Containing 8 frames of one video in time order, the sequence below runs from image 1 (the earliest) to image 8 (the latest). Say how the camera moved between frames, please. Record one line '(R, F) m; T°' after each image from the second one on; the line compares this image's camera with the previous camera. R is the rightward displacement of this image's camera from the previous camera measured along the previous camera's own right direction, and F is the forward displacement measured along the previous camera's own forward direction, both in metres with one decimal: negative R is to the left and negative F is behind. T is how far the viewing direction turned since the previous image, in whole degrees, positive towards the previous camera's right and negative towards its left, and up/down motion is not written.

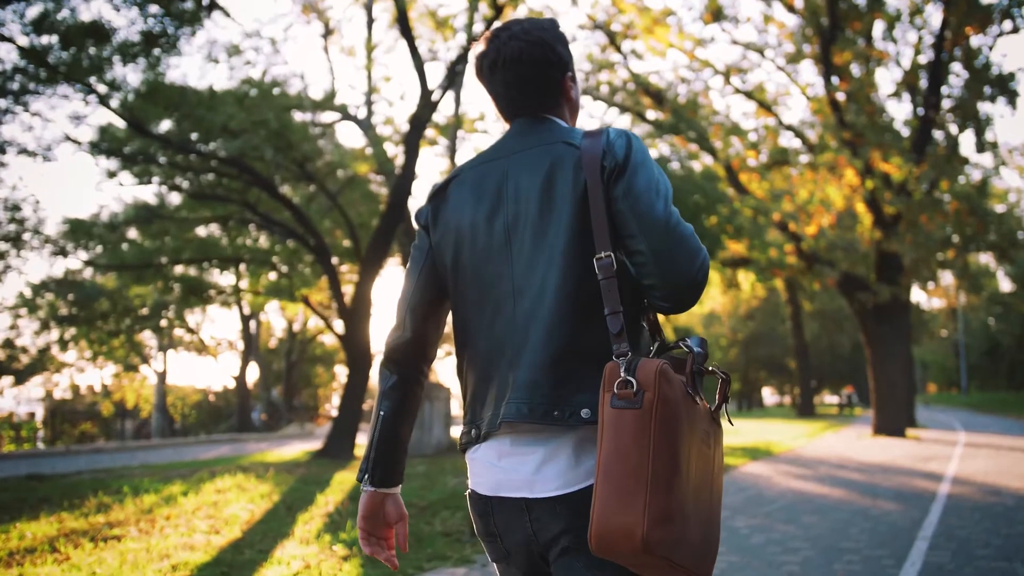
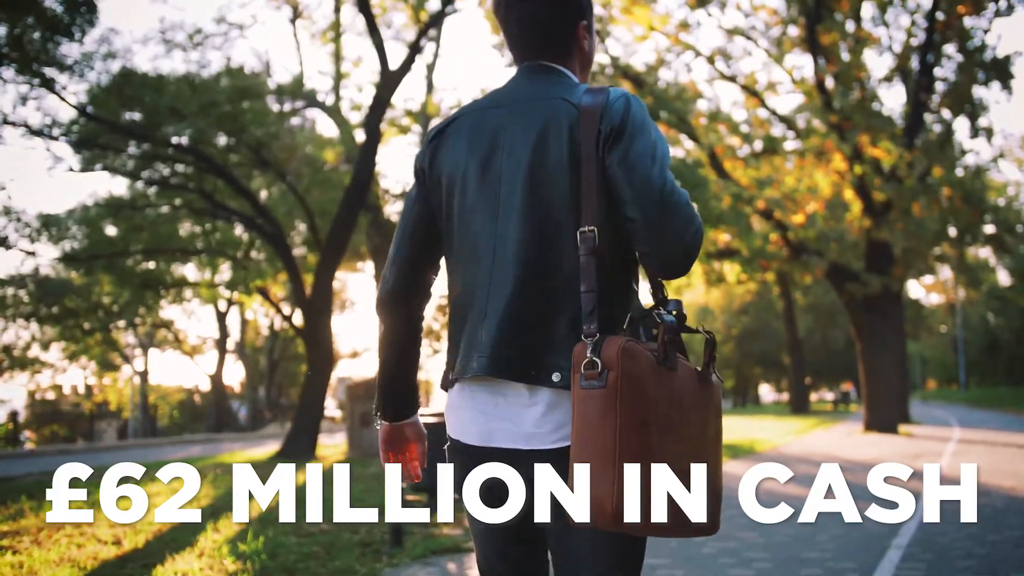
(+0.5, +0.8) m; 0°
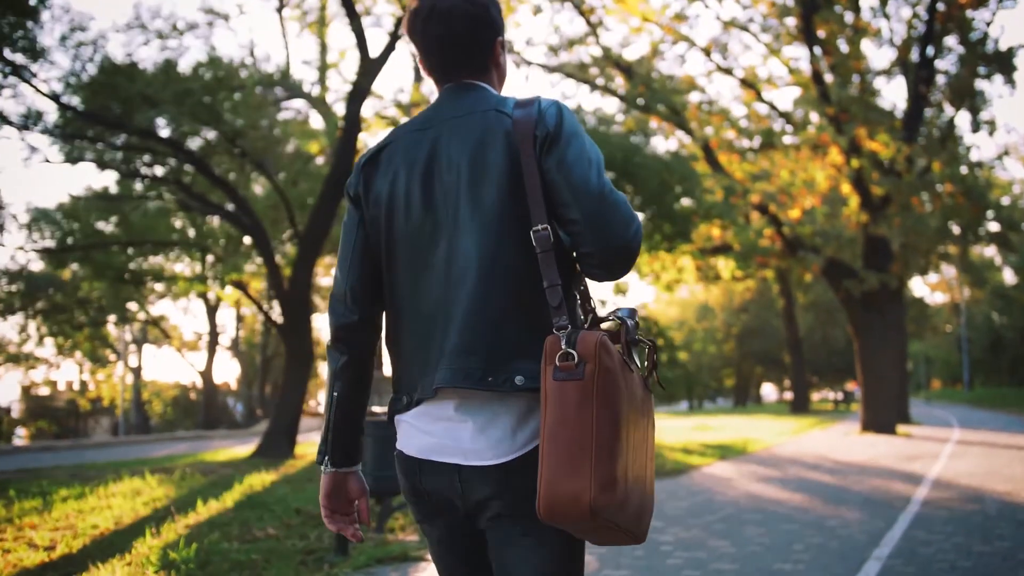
(+0.3, +0.4) m; 0°
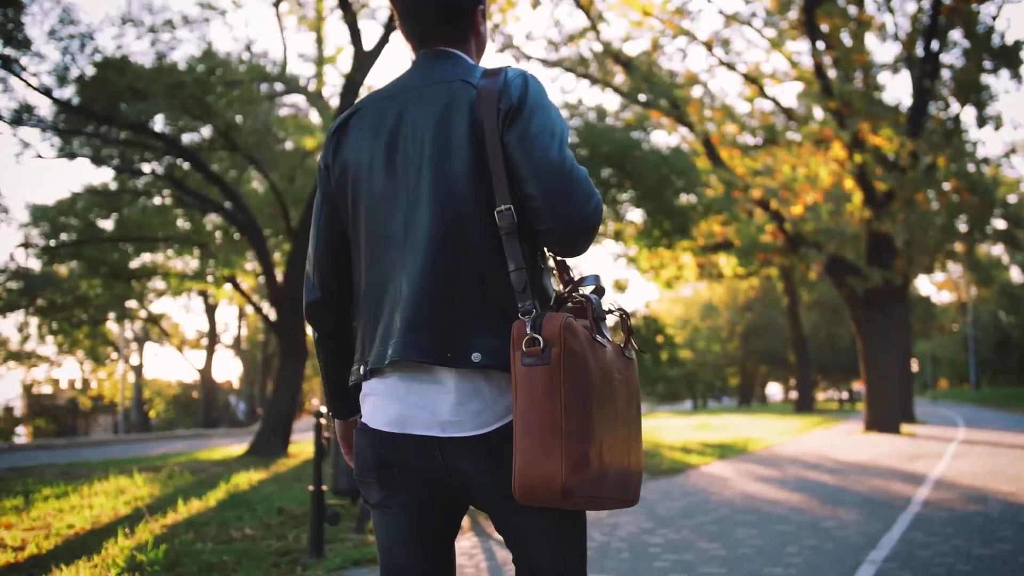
(+0.1, +0.2) m; 0°
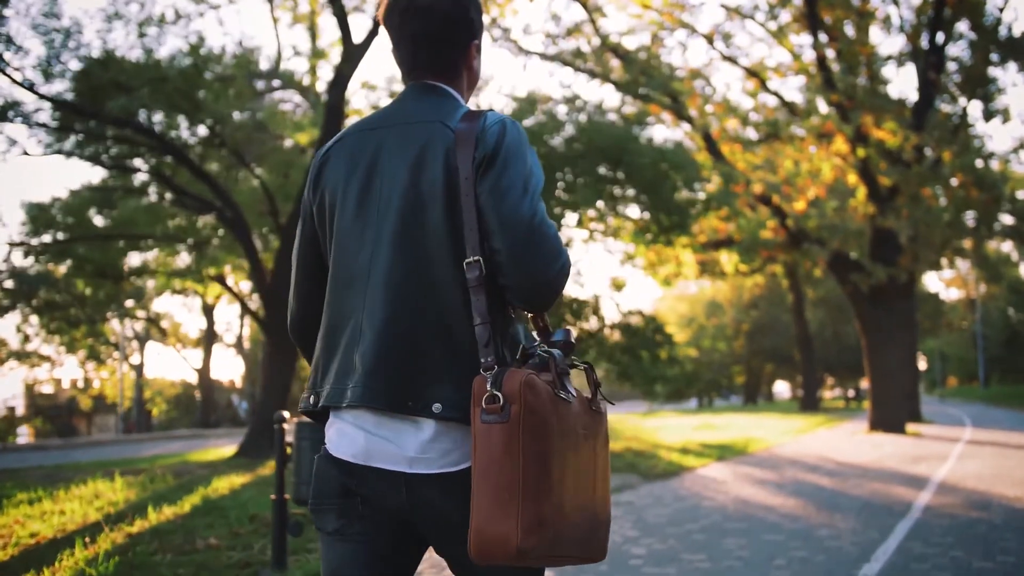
(+0.2, +0.3) m; 0°
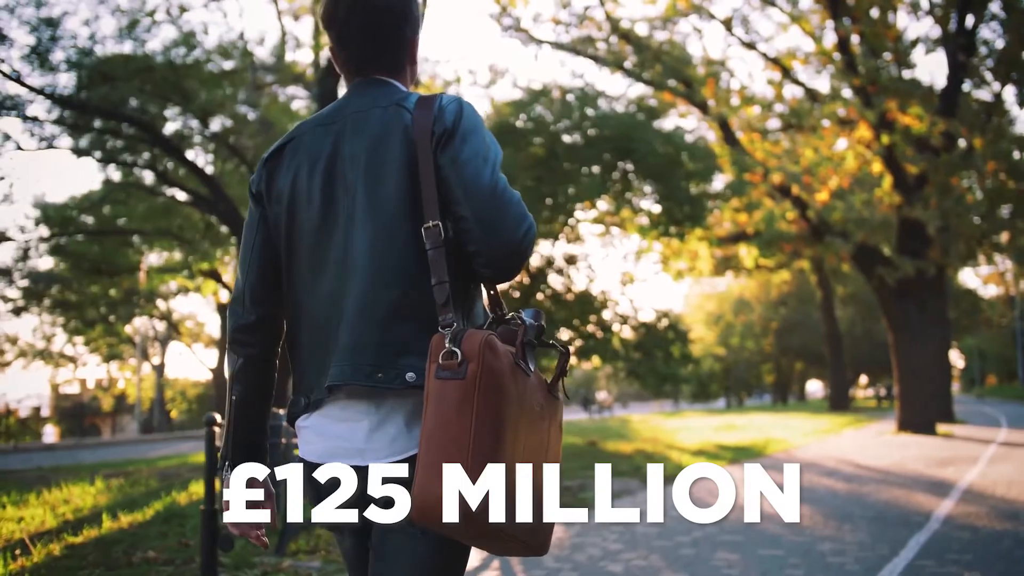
(+0.4, +0.6) m; -2°
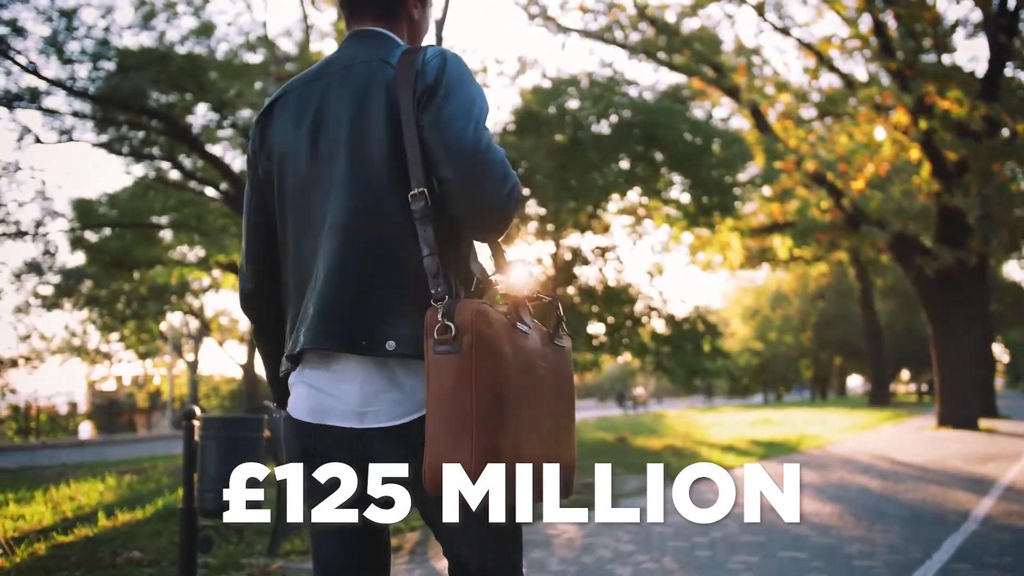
(+0.2, +0.3) m; -2°
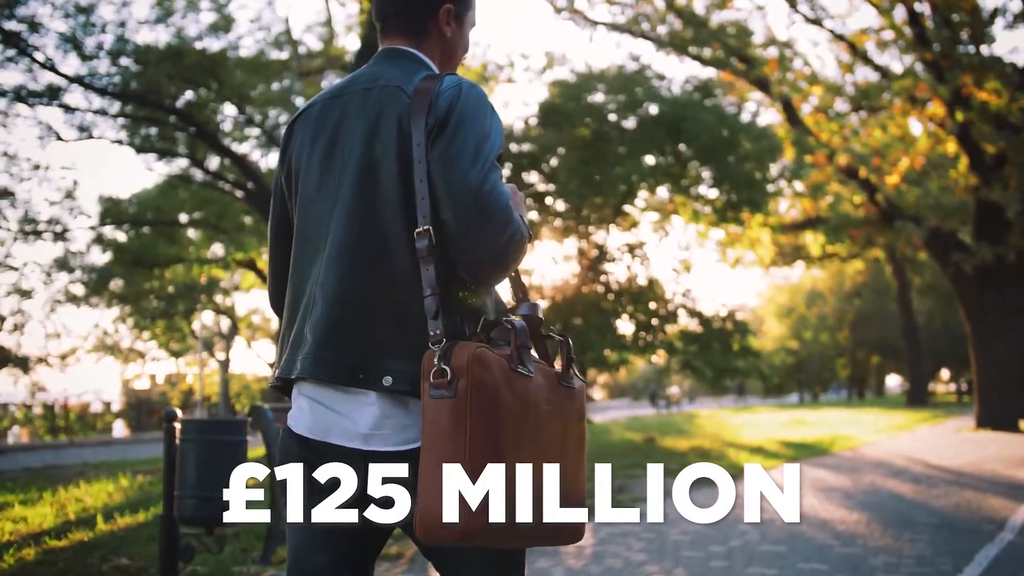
(+0.2, +0.3) m; -2°
